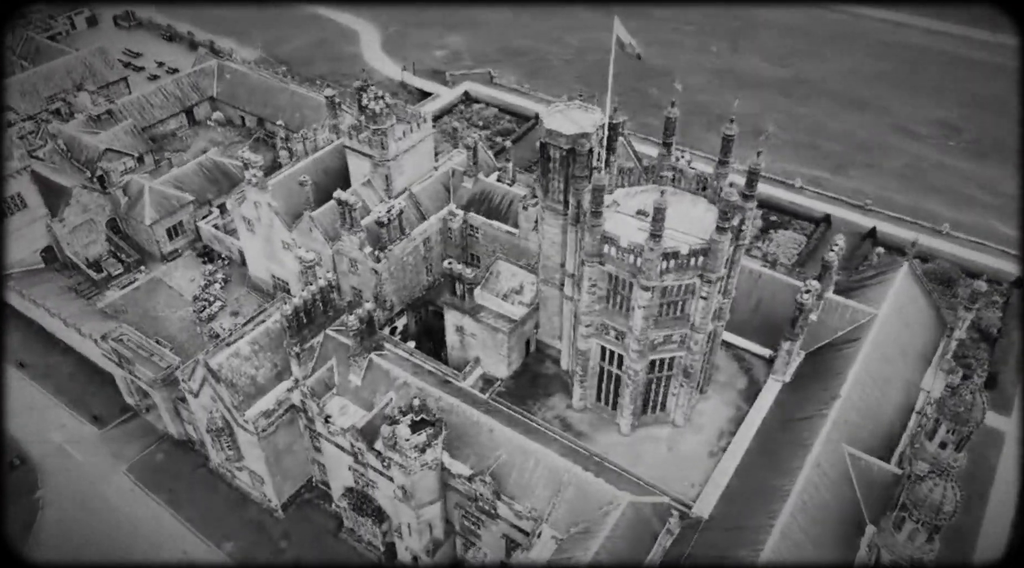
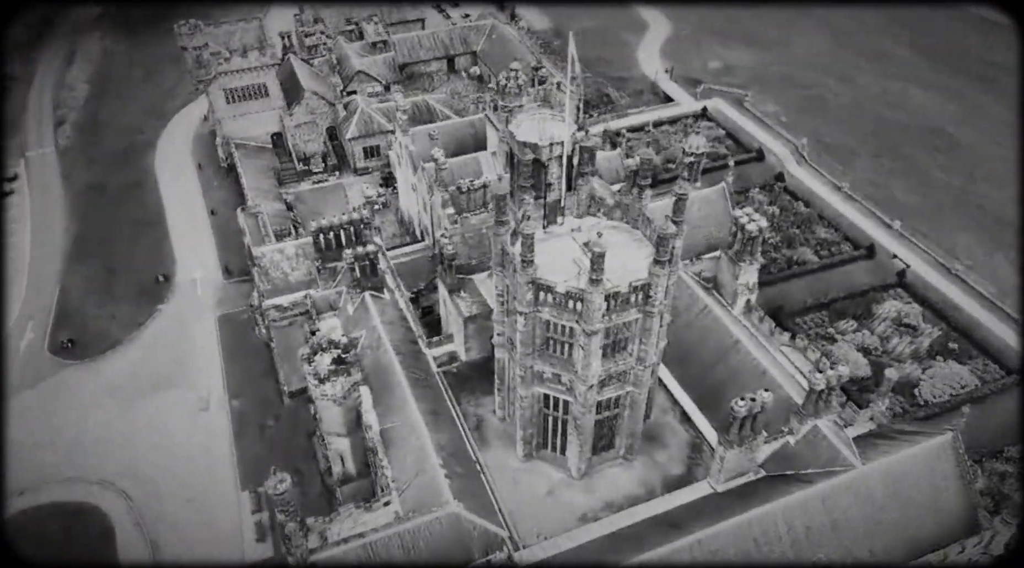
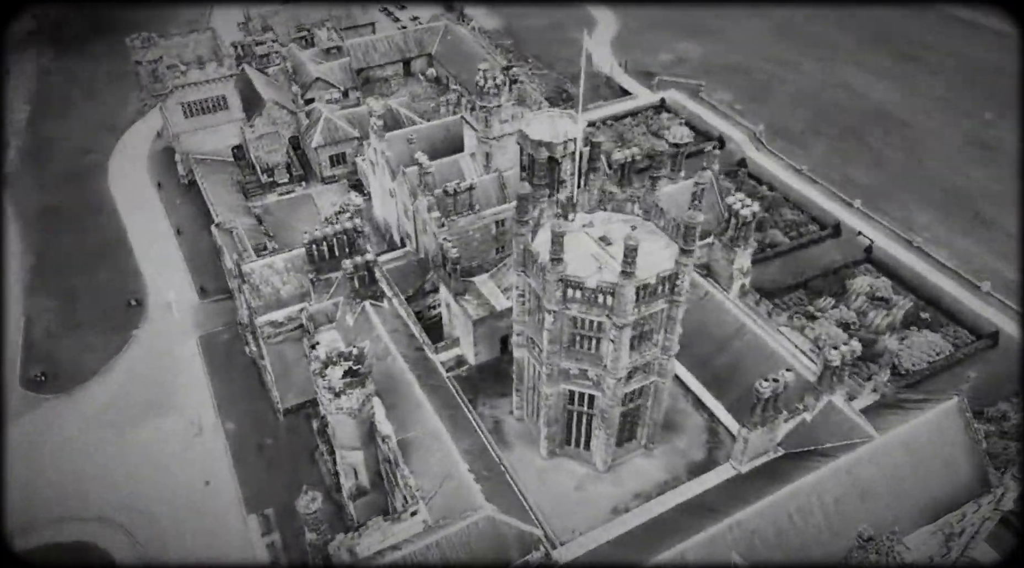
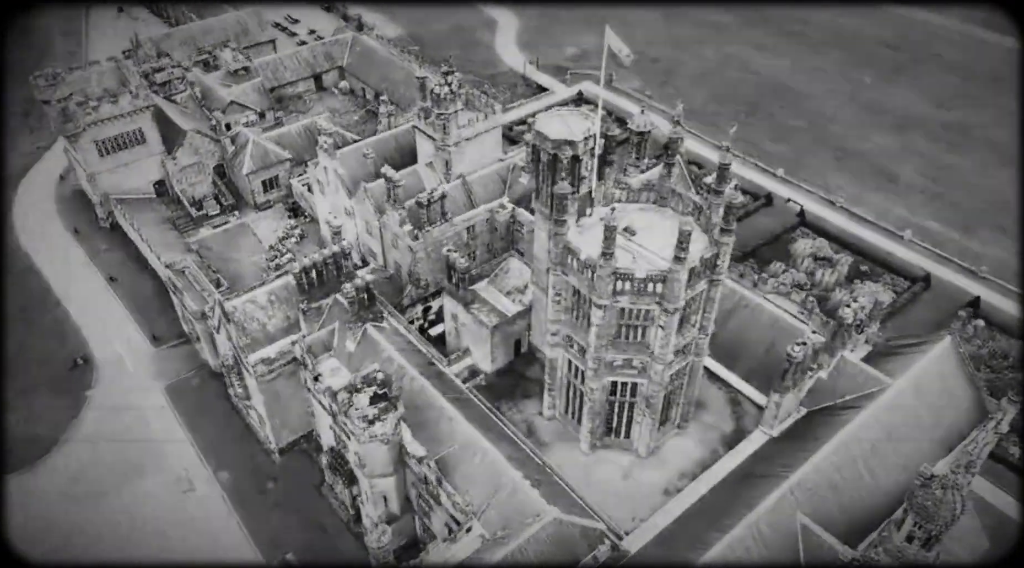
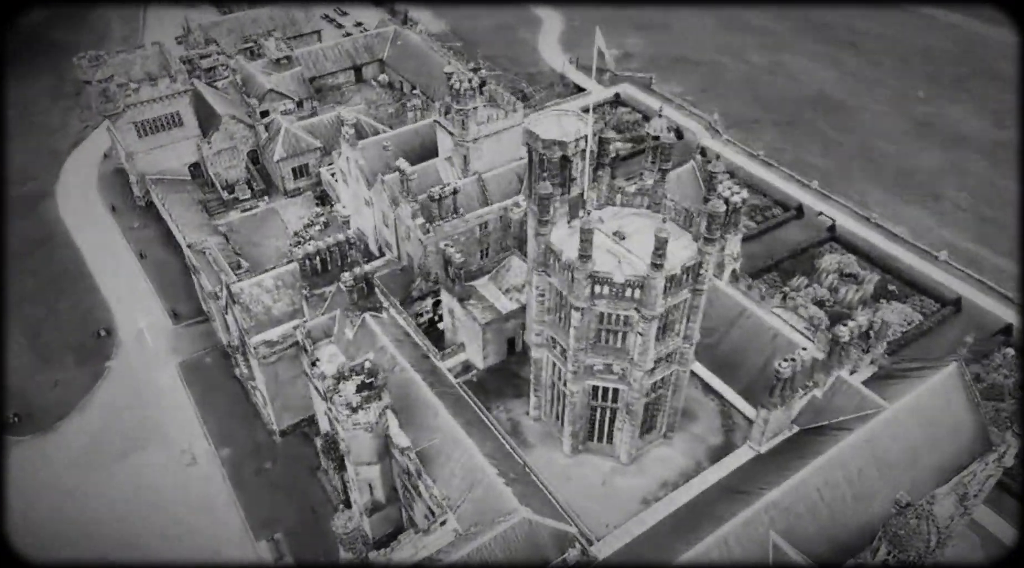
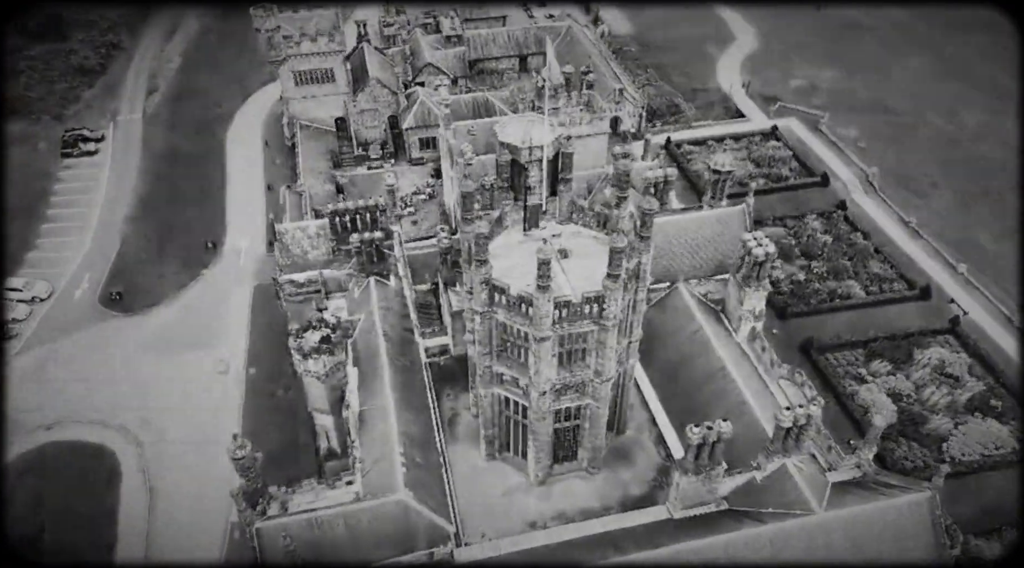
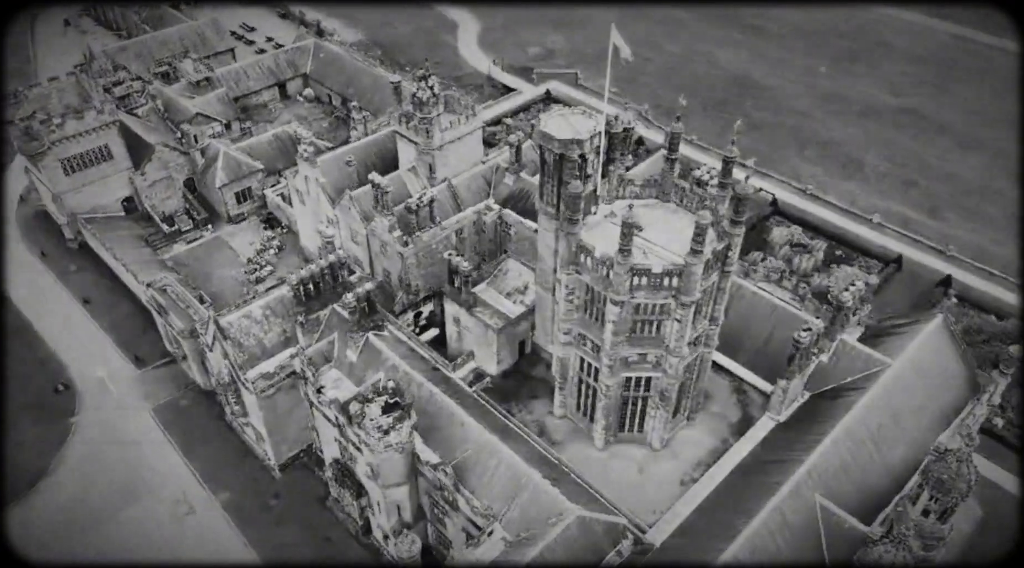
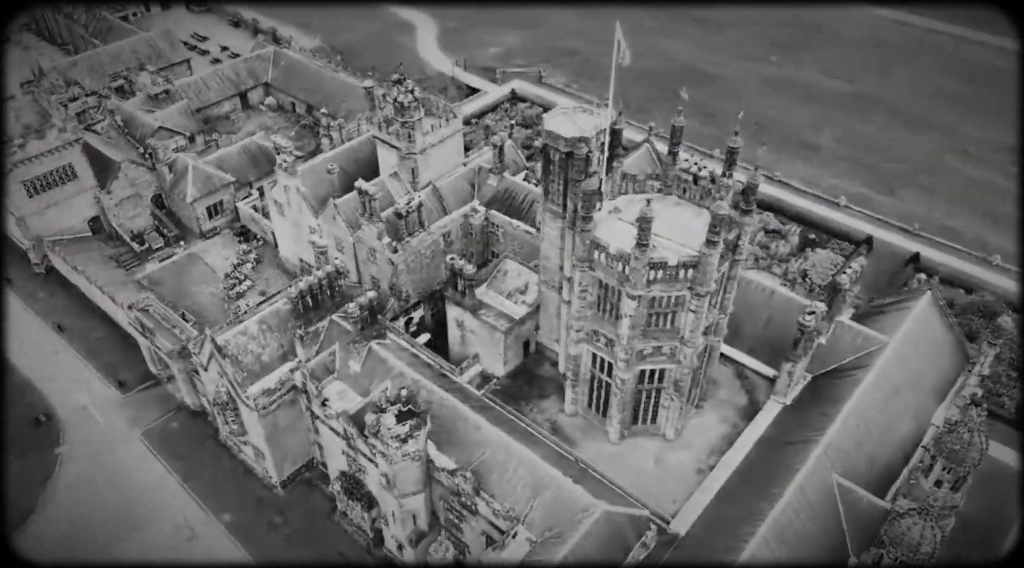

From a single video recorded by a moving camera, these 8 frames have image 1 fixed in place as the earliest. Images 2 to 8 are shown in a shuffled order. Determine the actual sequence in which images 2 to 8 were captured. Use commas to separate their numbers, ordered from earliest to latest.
8, 7, 4, 5, 3, 2, 6
